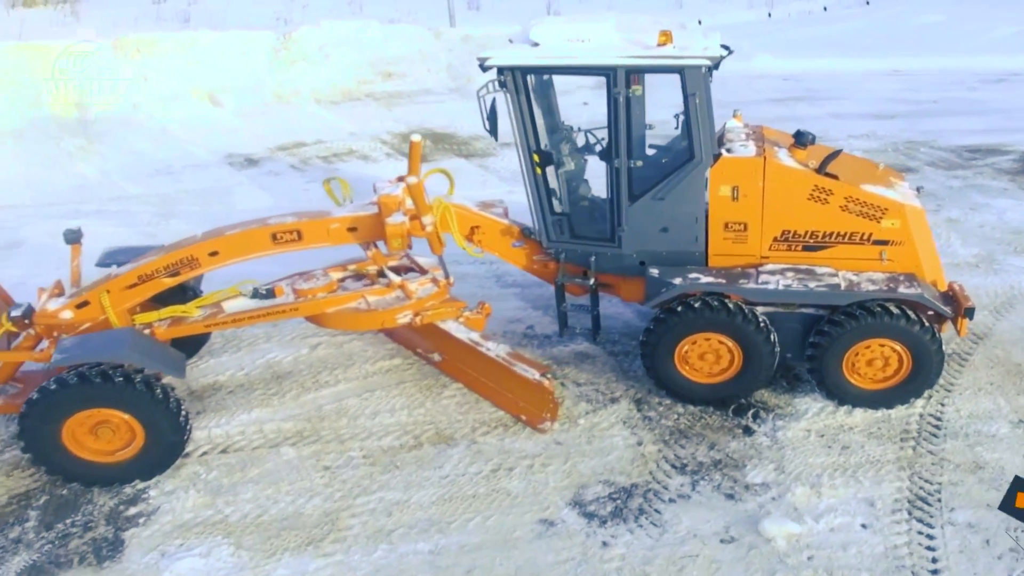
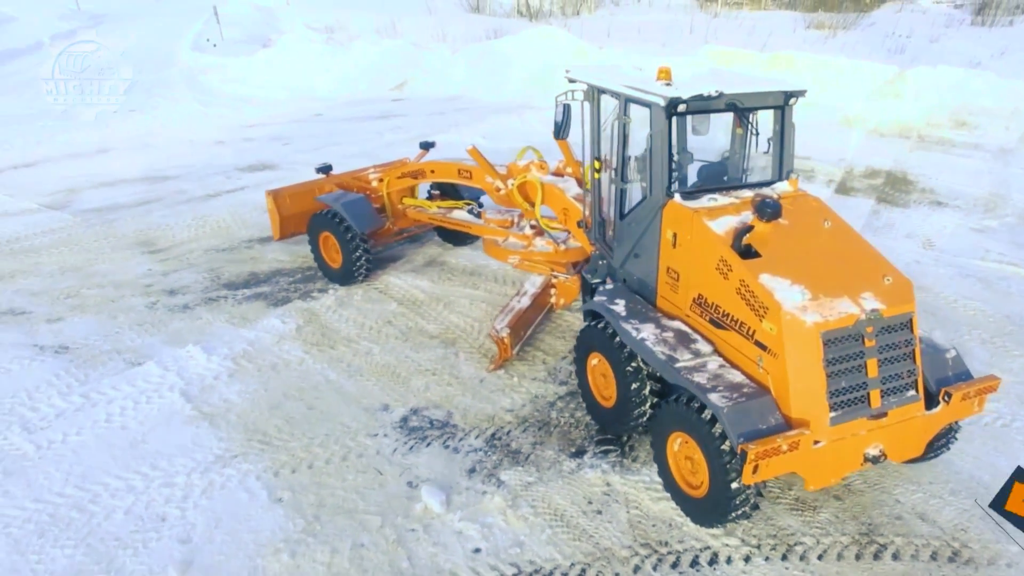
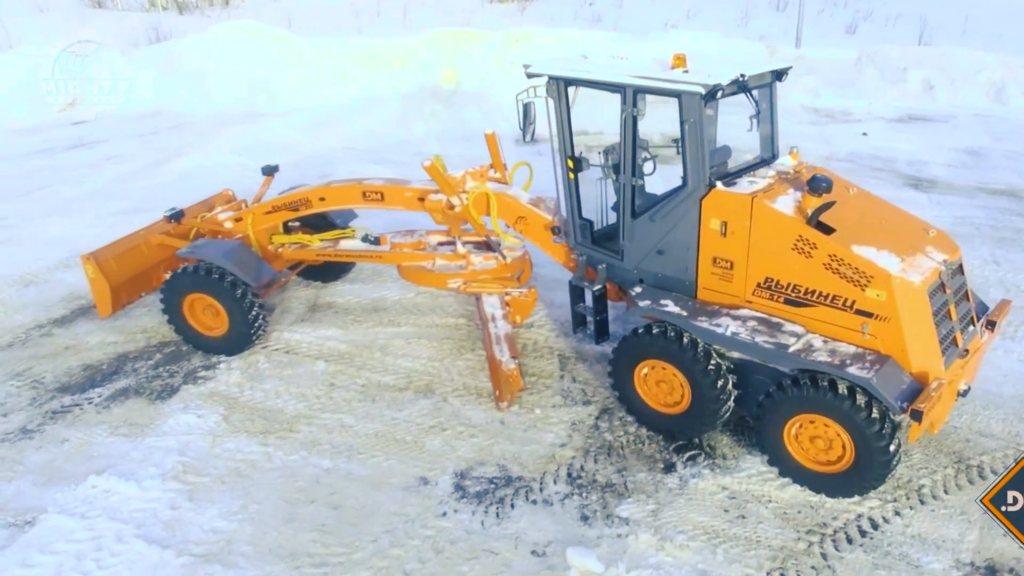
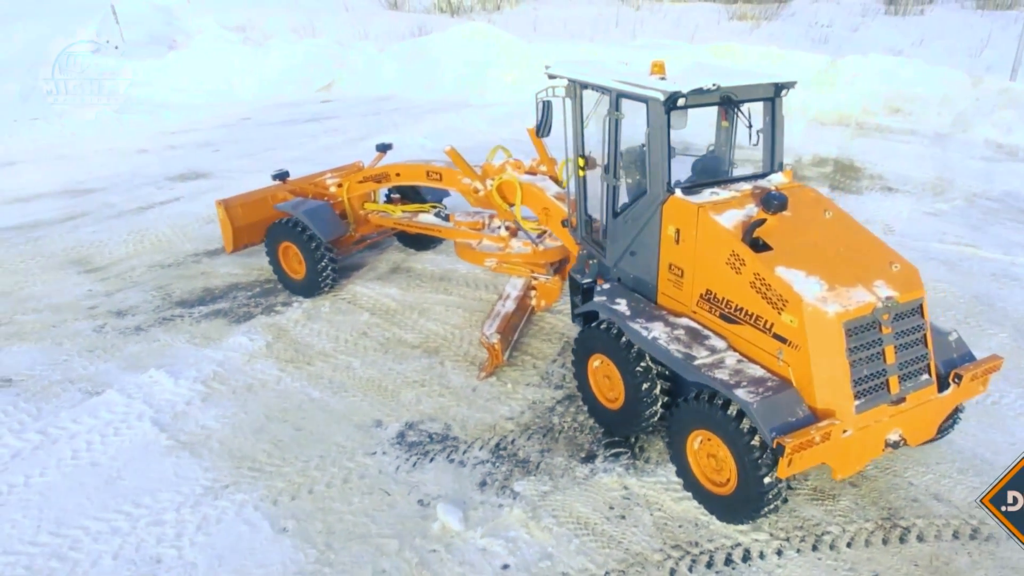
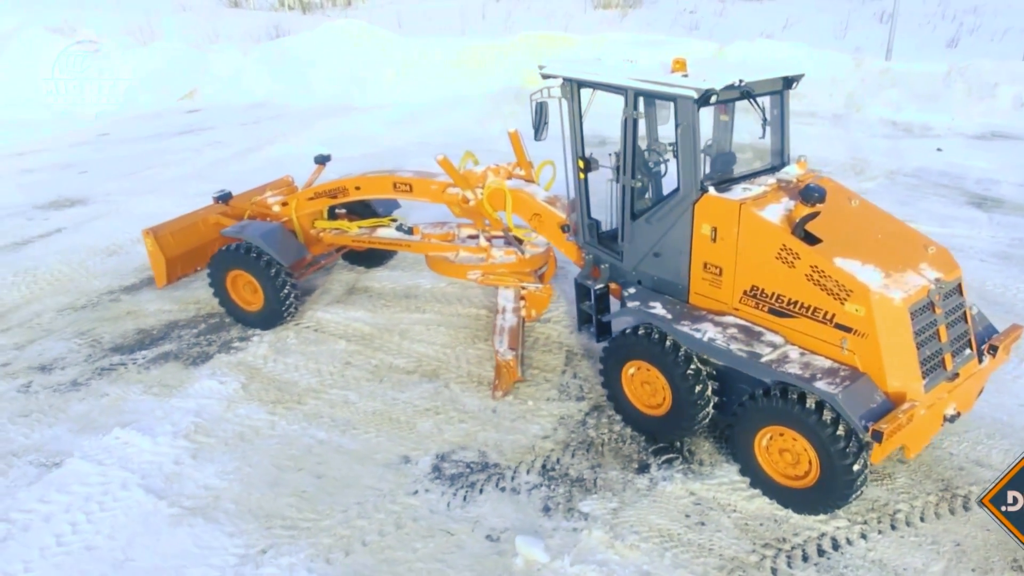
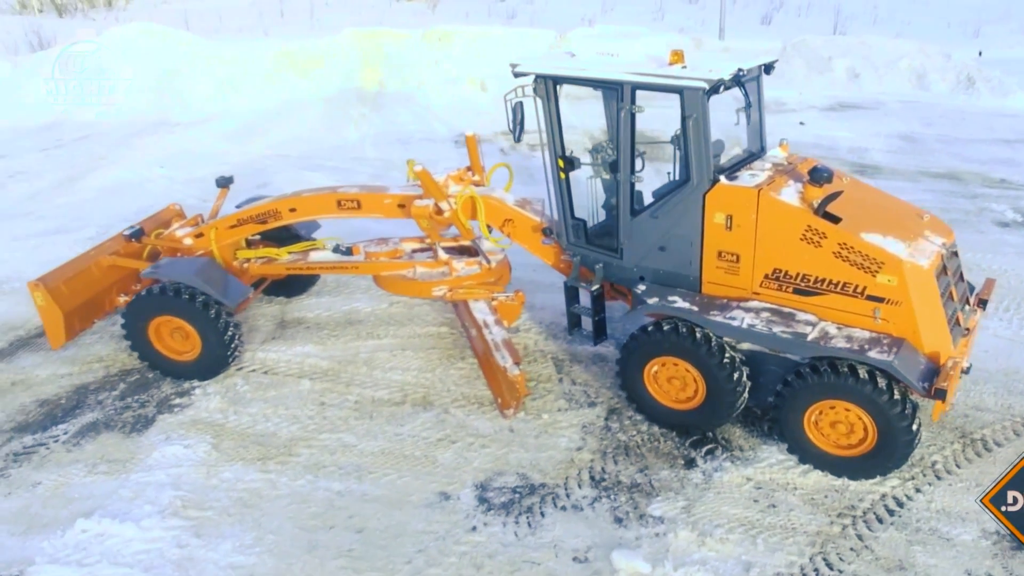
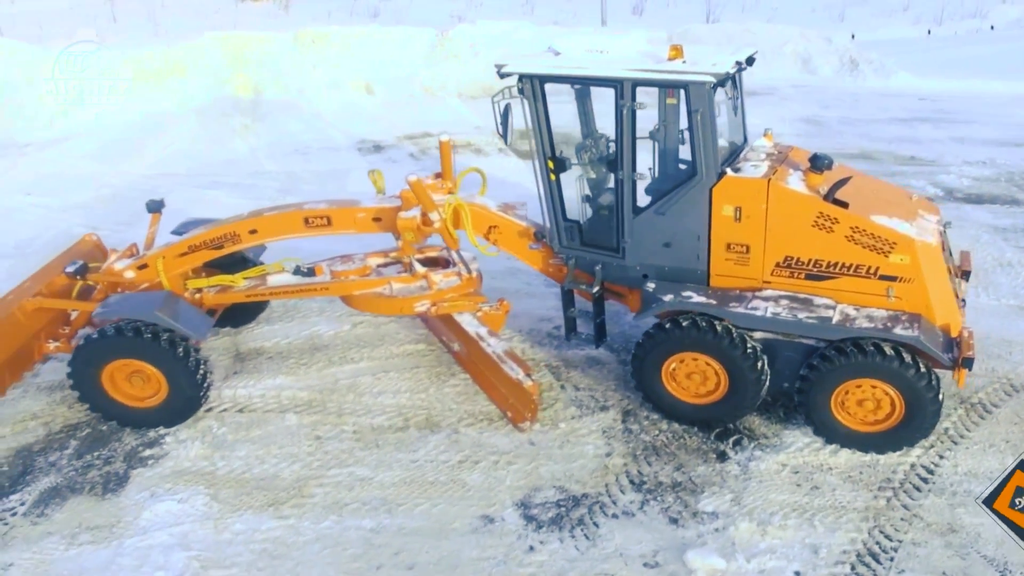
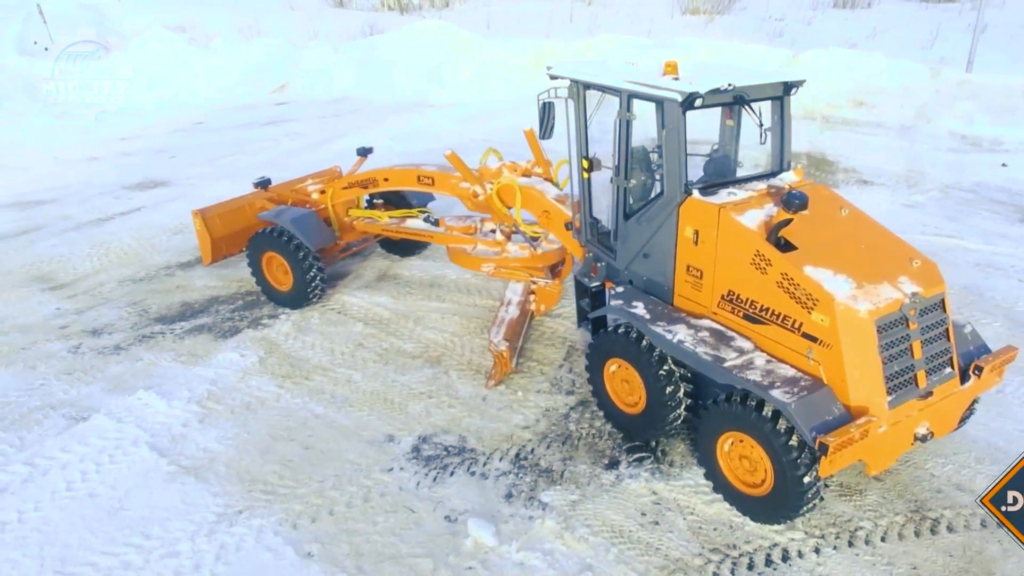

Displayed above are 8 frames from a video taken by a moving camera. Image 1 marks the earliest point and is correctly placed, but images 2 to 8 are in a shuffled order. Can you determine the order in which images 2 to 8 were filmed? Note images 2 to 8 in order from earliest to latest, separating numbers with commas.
7, 6, 3, 5, 8, 4, 2
